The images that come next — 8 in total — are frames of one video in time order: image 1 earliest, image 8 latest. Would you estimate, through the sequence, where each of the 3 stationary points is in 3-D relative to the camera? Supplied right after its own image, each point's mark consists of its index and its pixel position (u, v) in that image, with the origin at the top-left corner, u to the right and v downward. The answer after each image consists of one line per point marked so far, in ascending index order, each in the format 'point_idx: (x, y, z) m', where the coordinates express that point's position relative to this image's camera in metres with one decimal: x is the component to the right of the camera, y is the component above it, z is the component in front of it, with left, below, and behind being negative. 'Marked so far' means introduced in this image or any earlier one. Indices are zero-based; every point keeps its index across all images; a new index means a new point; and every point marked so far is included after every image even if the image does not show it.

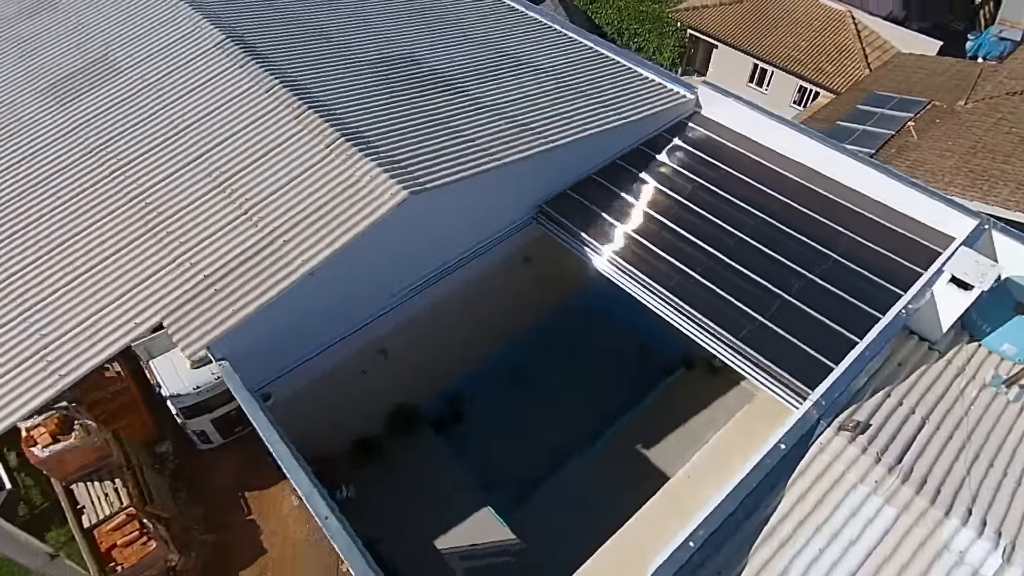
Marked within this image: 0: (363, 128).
0: (-2.6, +2.7, +11.4) m
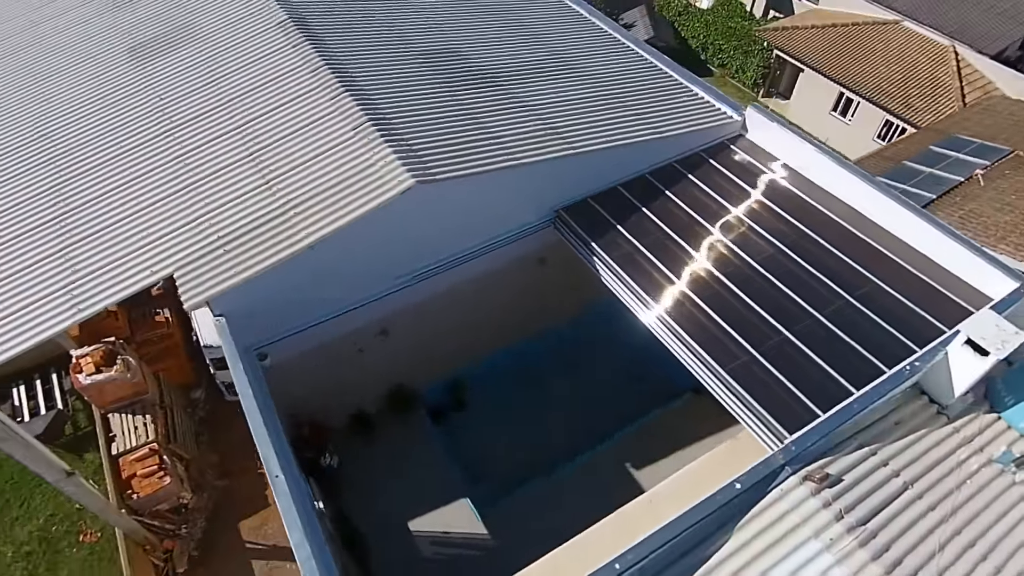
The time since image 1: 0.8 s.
0: (-2.1, +3.1, +11.8) m
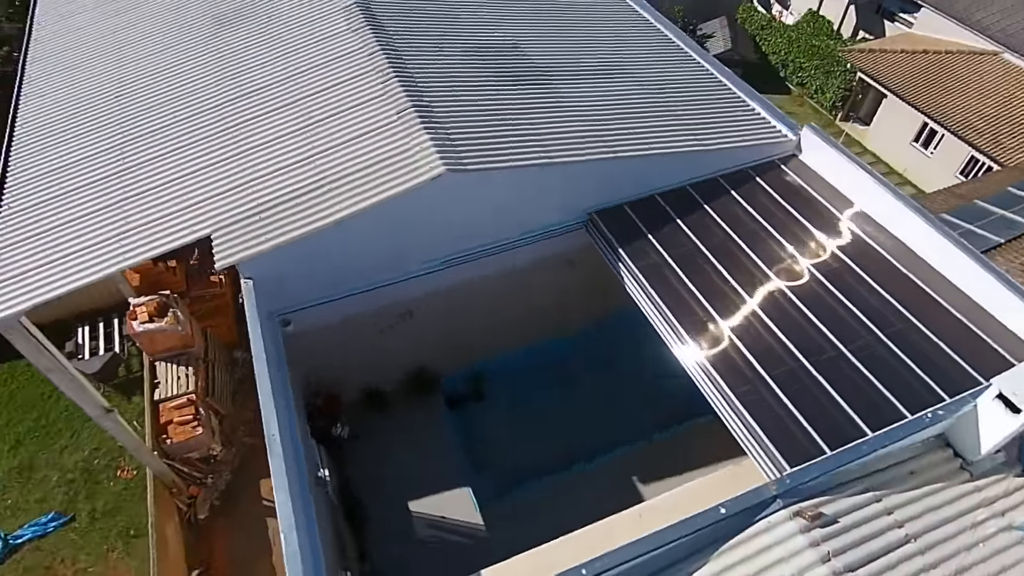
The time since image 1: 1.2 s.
0: (-1.4, +3.3, +12.0) m
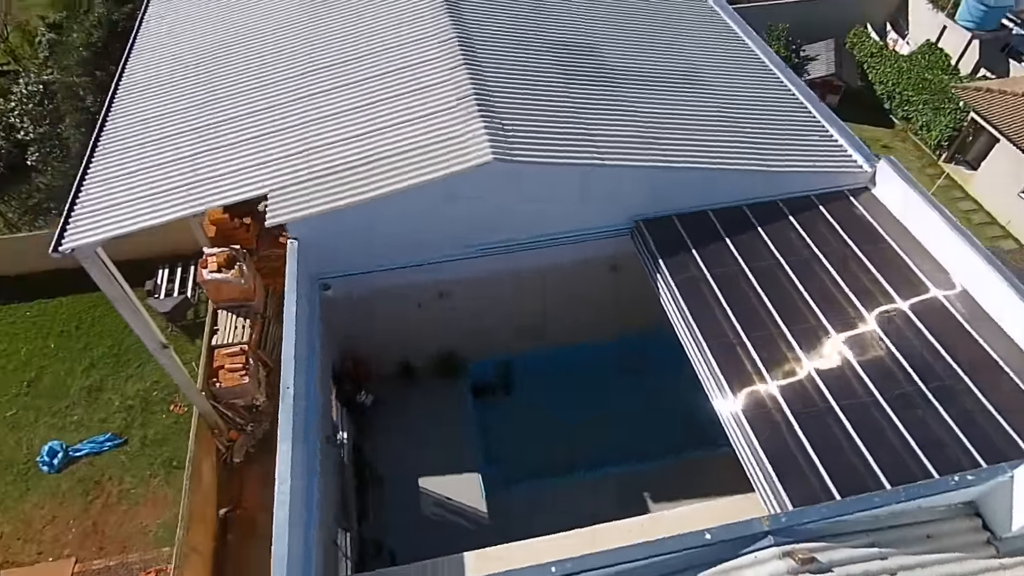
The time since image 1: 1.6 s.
0: (-0.2, +3.5, +12.2) m
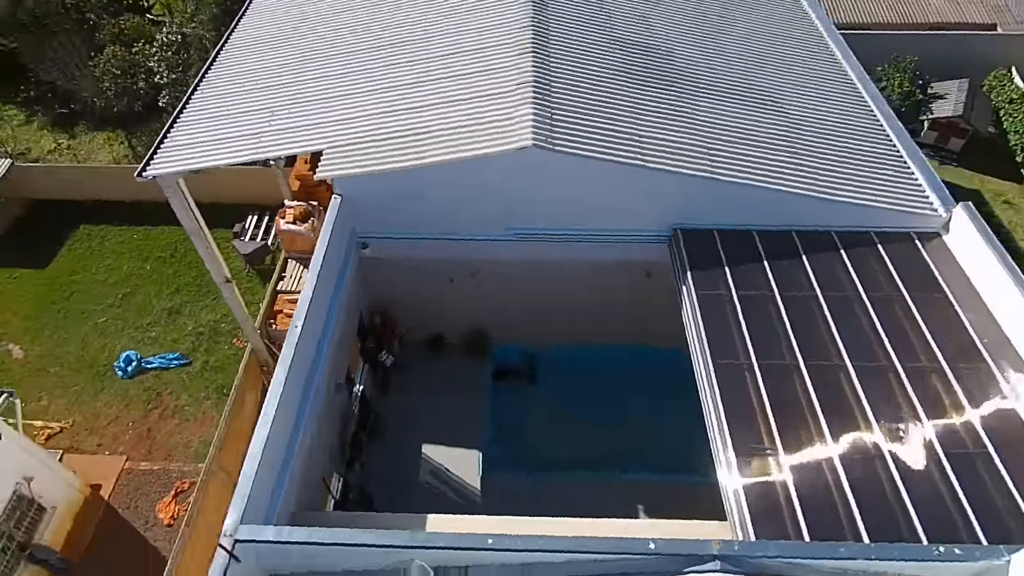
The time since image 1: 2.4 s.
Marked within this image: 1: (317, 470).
0: (+0.9, +3.7, +12.3) m
1: (-3.0, -2.8, +10.4) m
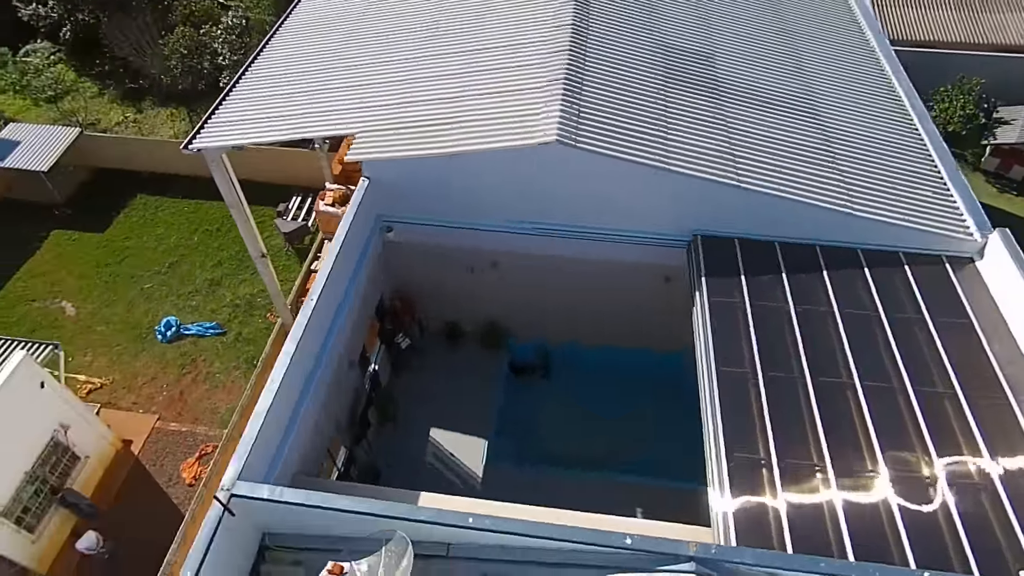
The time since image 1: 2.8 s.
0: (+1.4, +3.8, +12.4) m
1: (-3.1, -2.4, +10.8) m
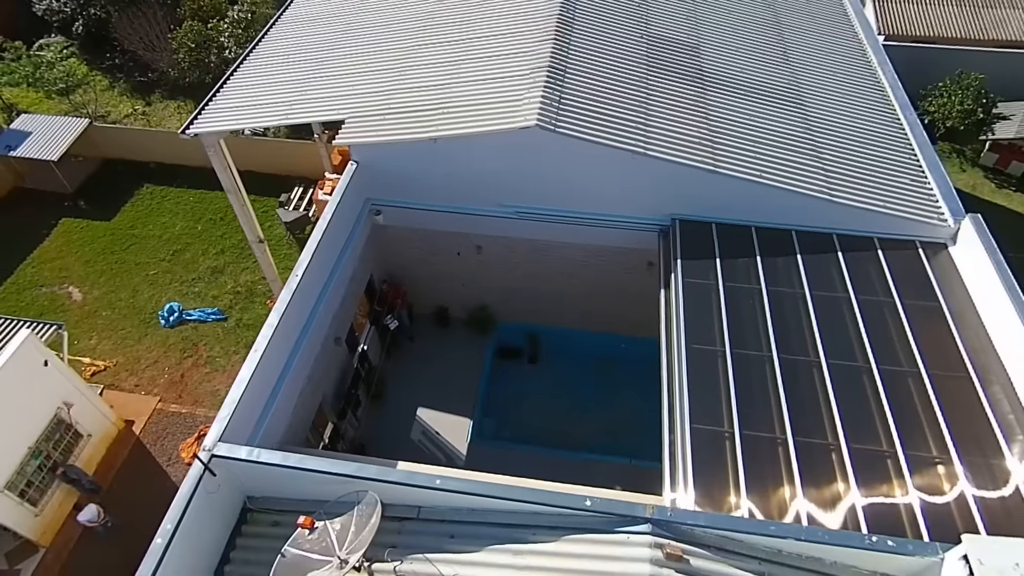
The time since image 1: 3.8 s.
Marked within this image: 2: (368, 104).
0: (+1.2, +4.1, +12.7) m
1: (-3.4, -2.1, +11.2) m
2: (-2.8, +3.5, +12.9) m
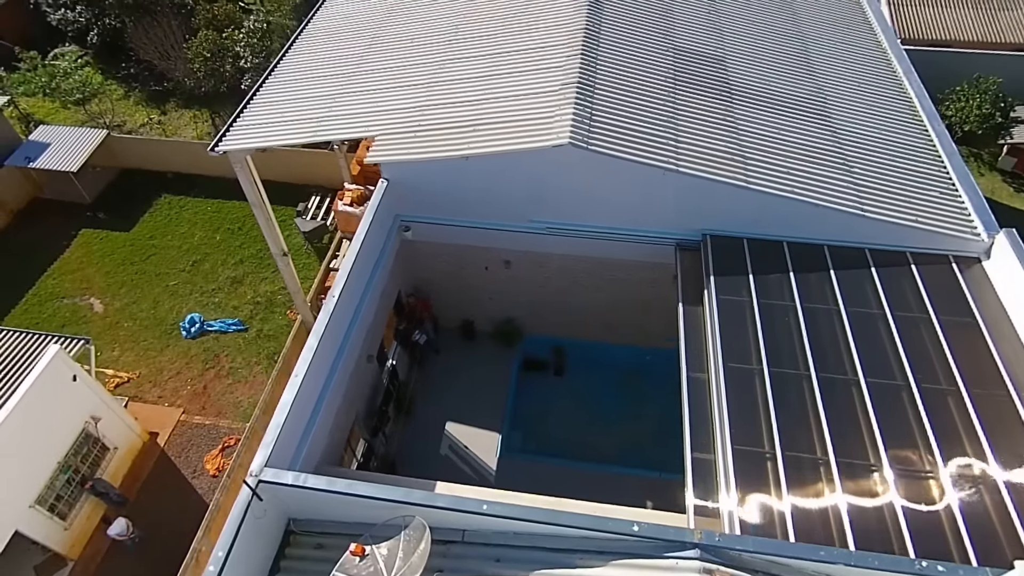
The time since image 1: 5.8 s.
0: (+1.7, +3.8, +12.7) m
1: (-2.8, -2.4, +11.2) m
2: (-2.2, +3.2, +13.0) m
